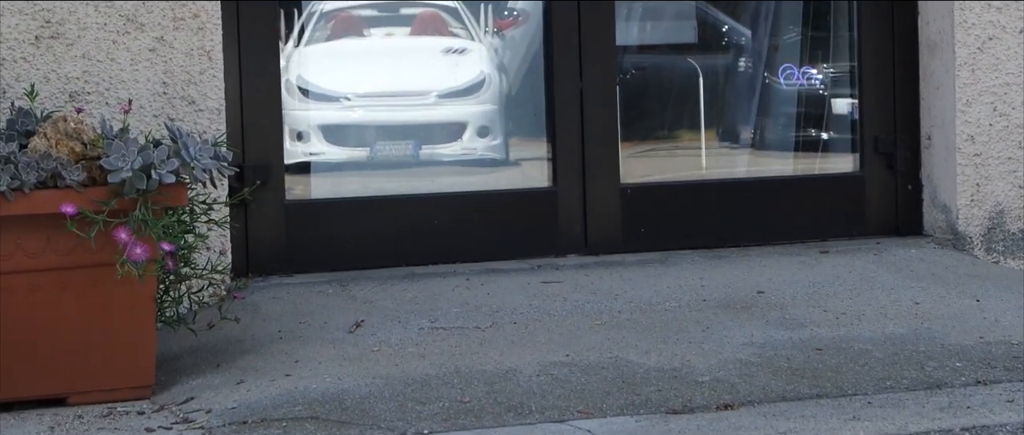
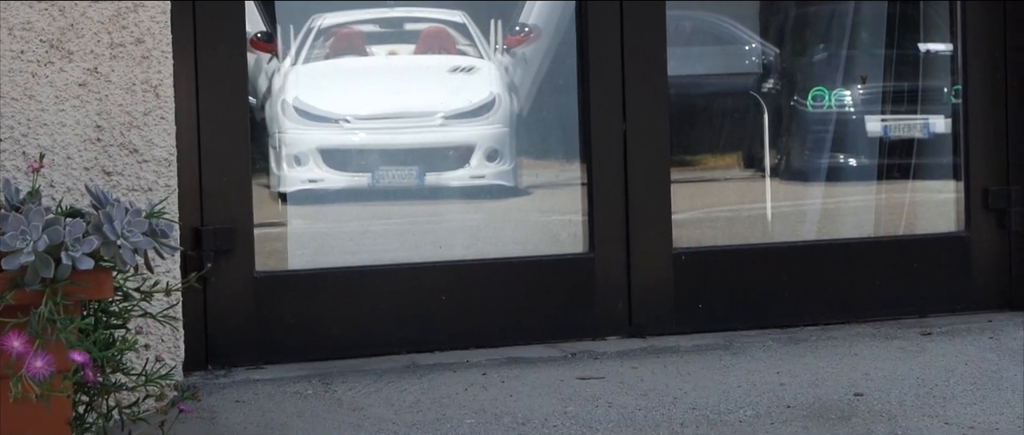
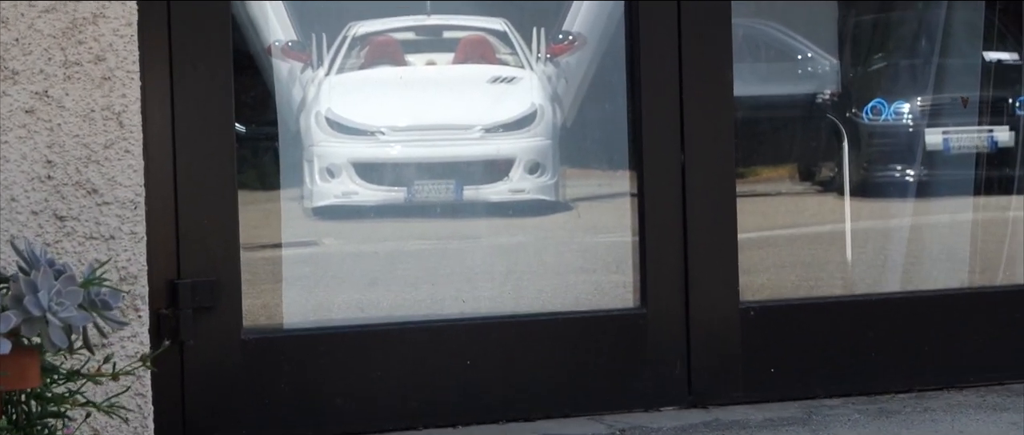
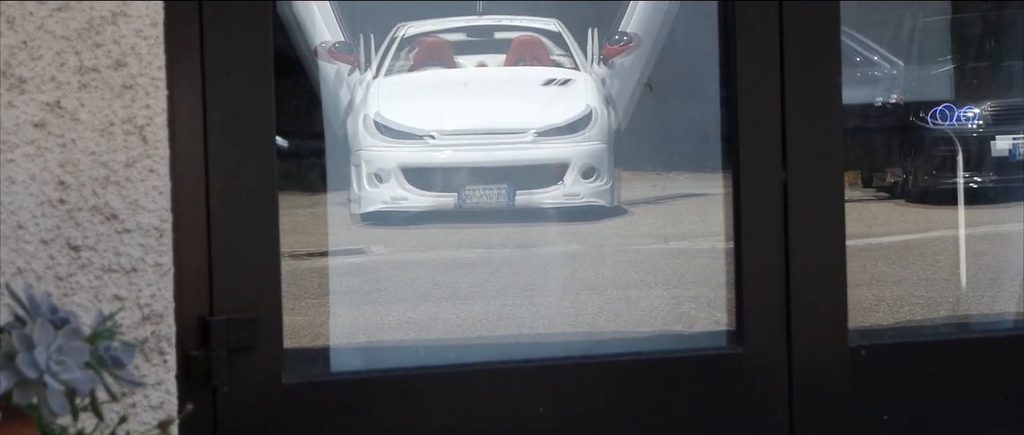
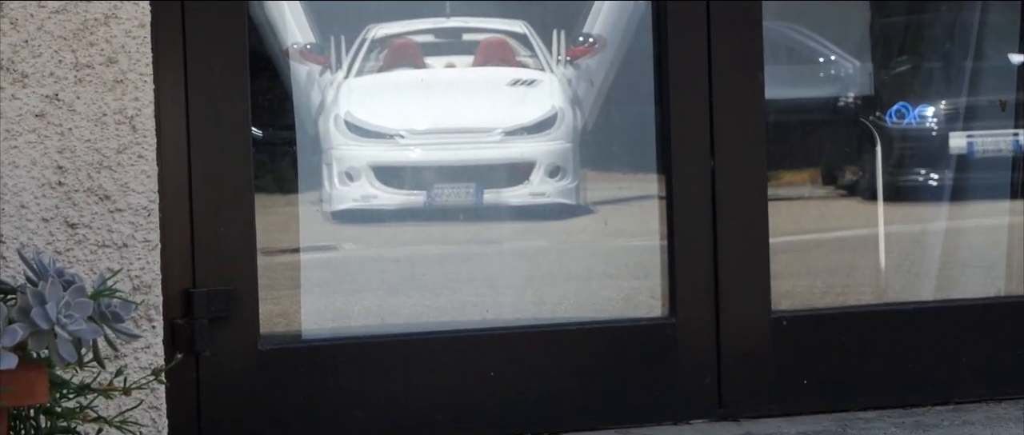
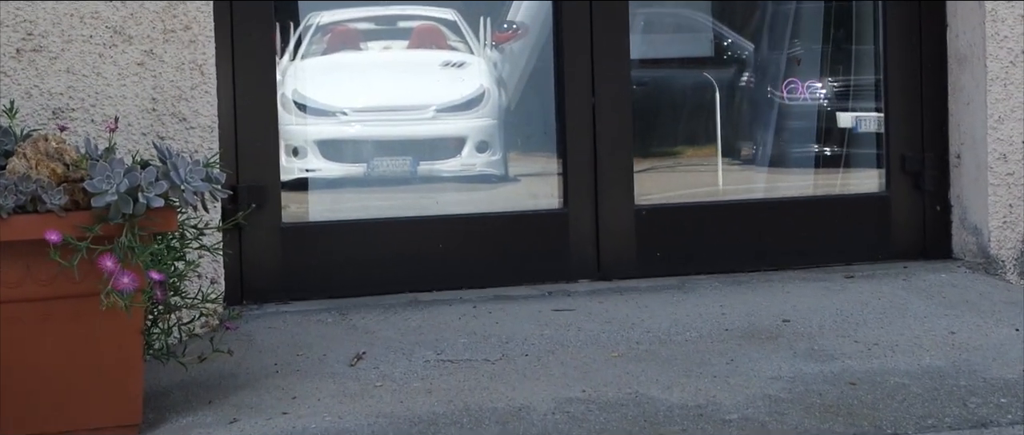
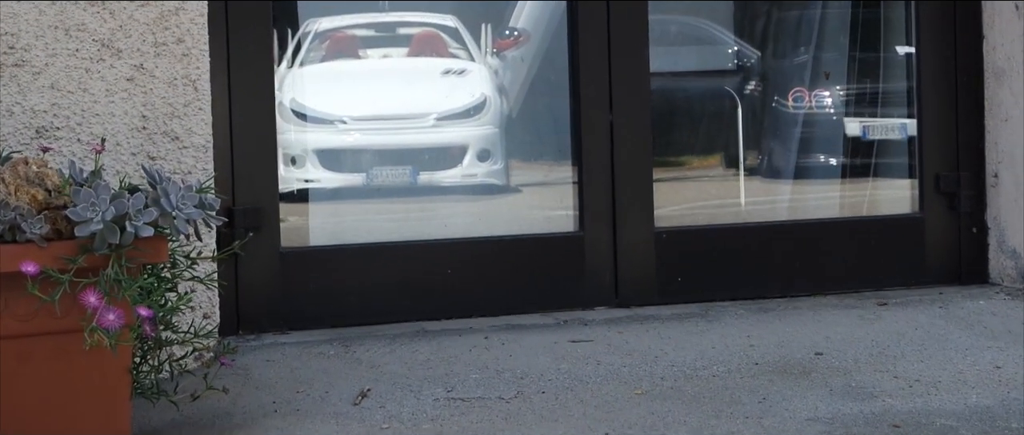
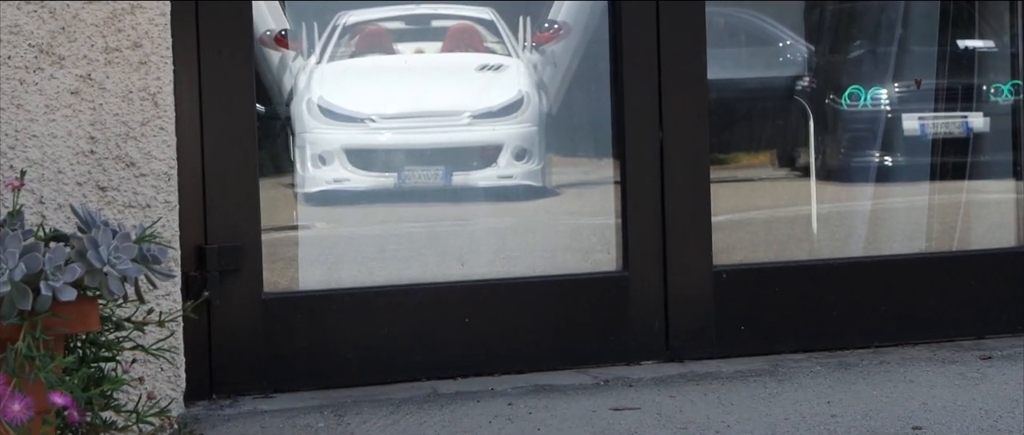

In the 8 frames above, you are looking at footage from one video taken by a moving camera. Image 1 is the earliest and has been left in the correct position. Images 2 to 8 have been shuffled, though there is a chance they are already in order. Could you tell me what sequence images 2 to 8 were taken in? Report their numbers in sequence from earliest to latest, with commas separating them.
6, 7, 2, 8, 3, 5, 4
